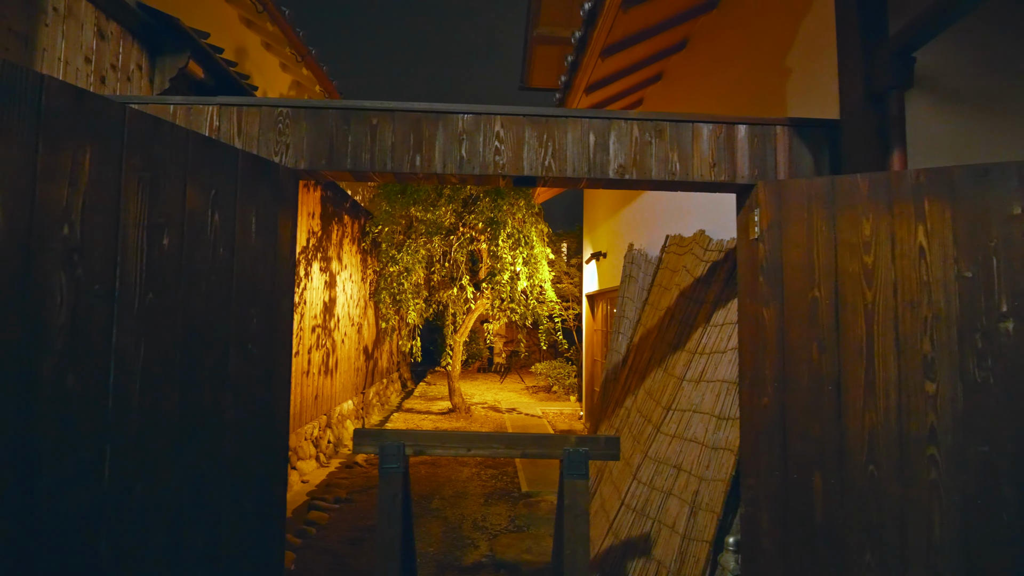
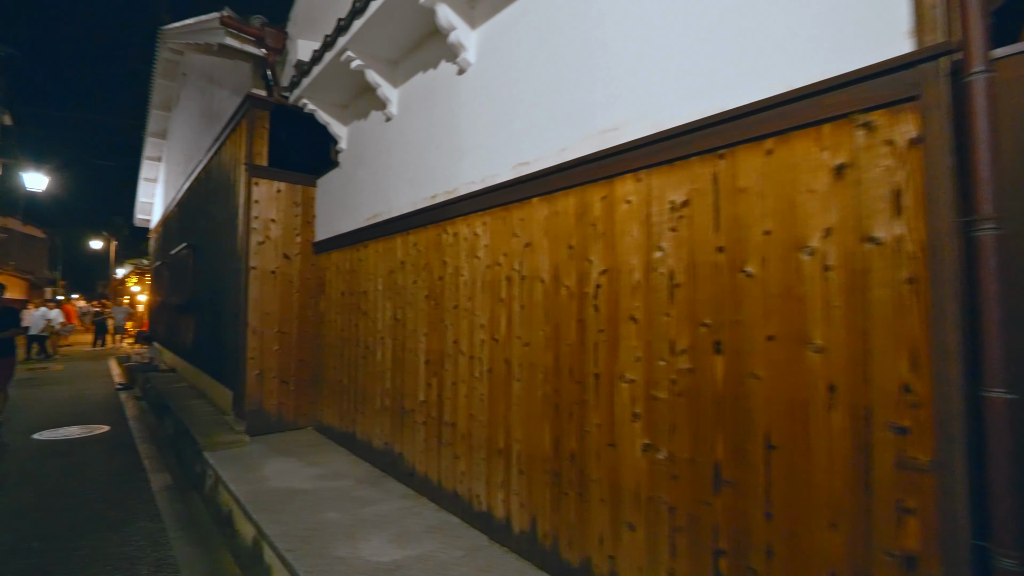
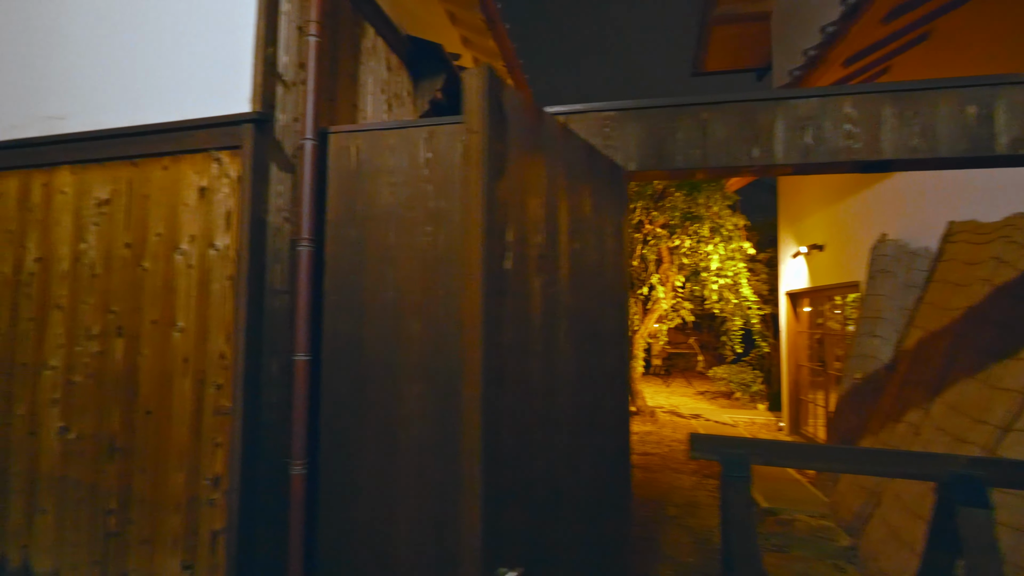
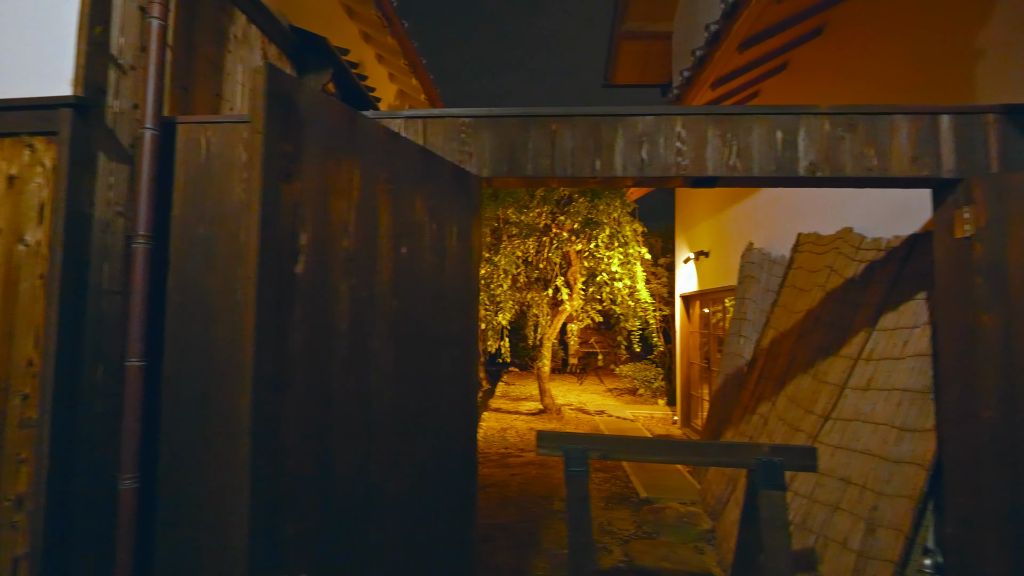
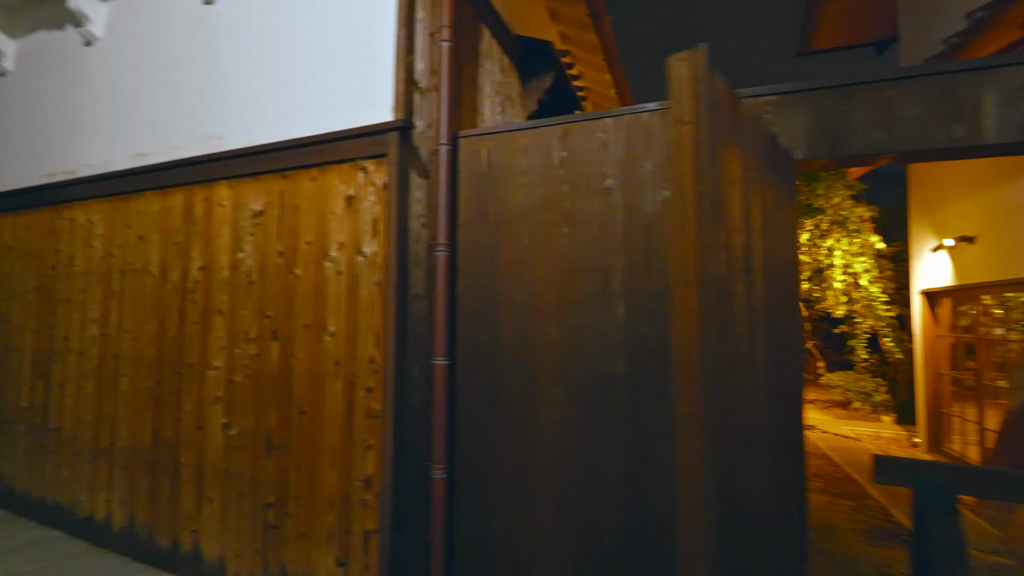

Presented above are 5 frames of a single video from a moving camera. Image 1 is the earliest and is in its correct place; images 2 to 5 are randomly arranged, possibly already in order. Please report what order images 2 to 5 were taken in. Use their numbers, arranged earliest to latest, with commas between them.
4, 3, 5, 2
